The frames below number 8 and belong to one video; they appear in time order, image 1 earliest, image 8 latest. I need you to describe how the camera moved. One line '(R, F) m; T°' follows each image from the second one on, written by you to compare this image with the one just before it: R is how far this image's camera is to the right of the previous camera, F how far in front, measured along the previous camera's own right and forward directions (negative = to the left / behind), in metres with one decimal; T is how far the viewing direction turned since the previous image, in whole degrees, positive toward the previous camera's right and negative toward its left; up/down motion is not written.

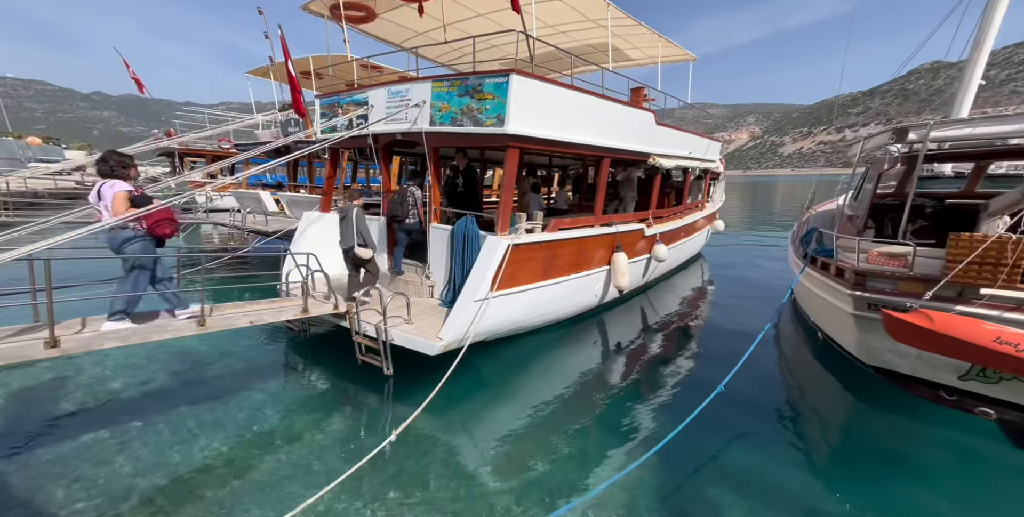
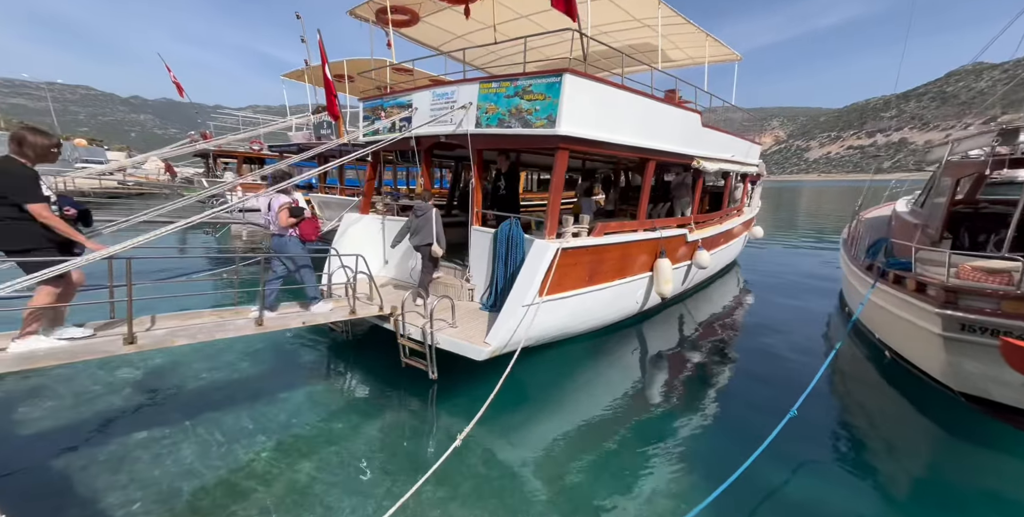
(-0.4, +0.1) m; -3°
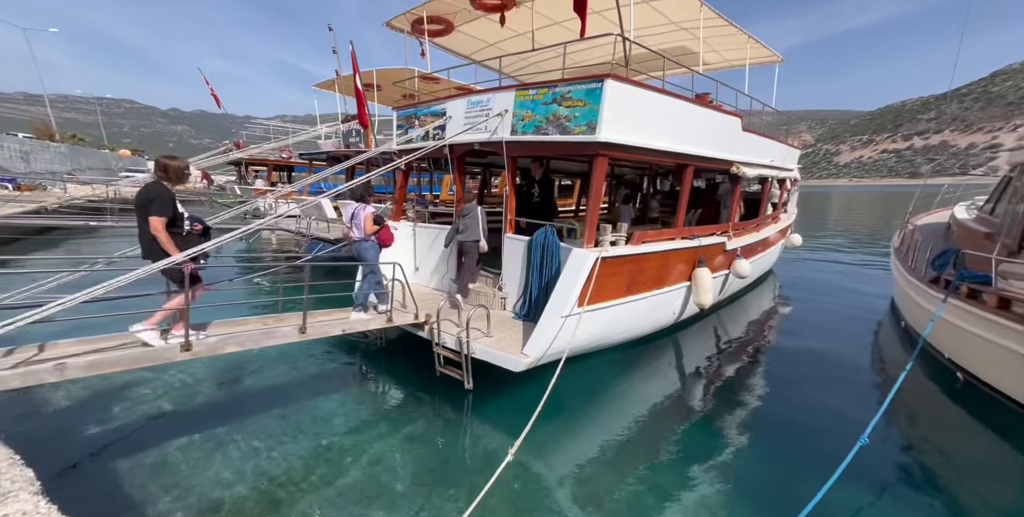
(-0.2, +0.1) m; -3°
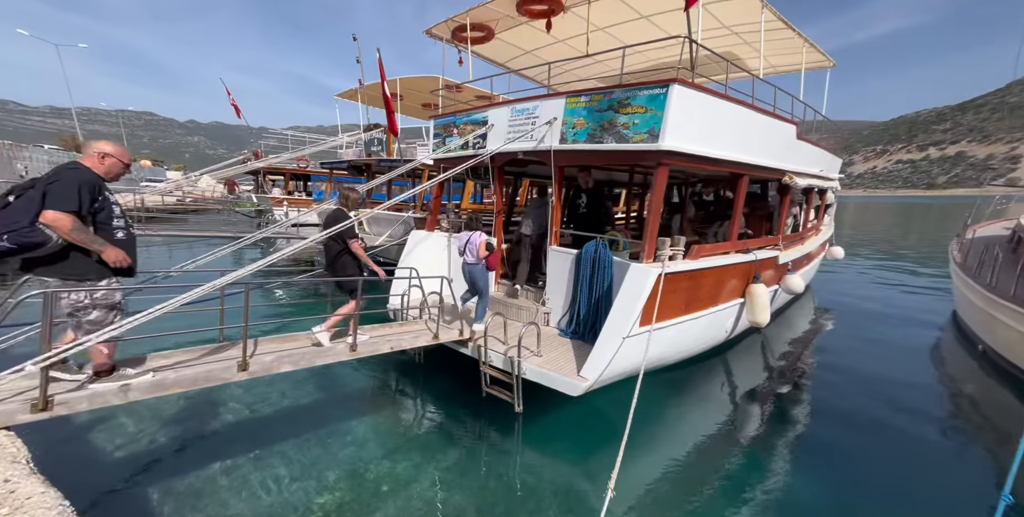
(-0.5, +0.3) m; -1°
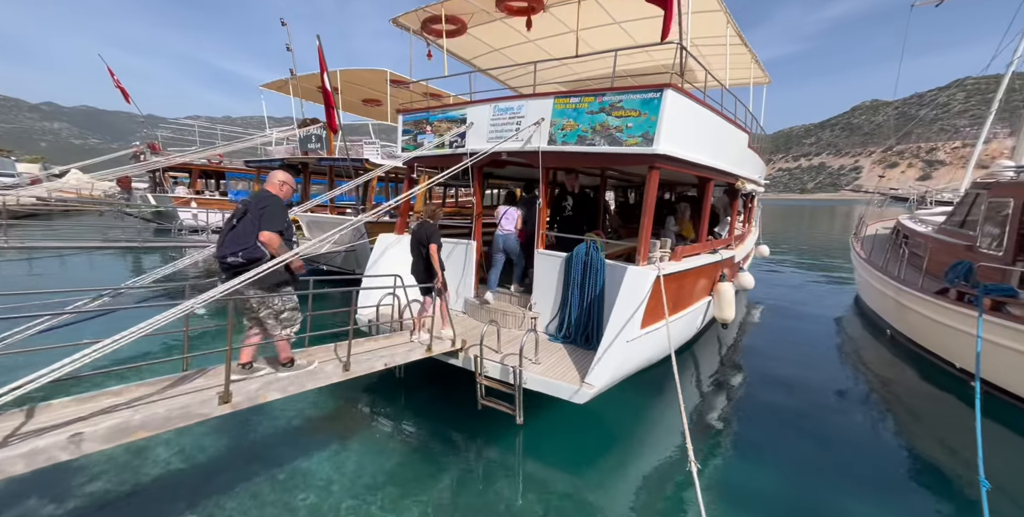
(-0.9, +0.3) m; +10°
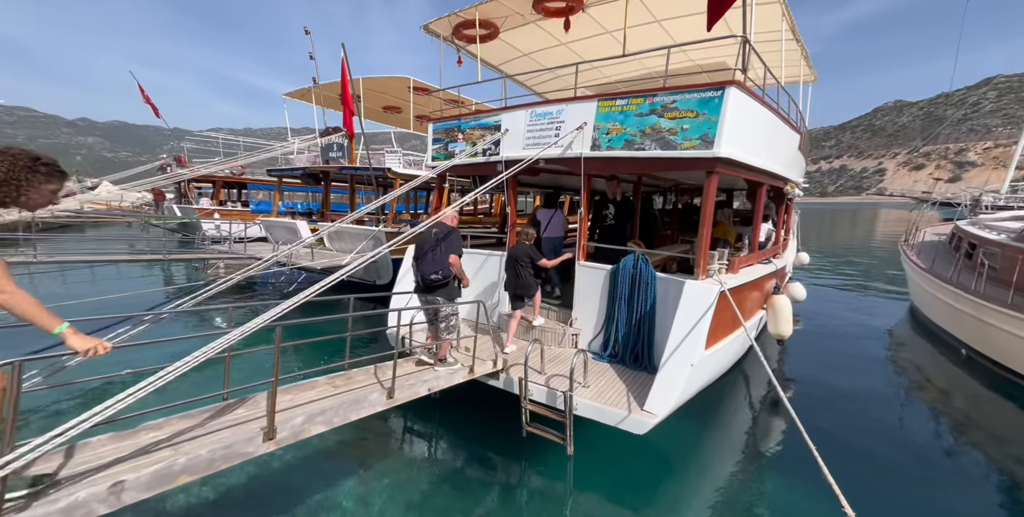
(-0.4, +0.4) m; -2°
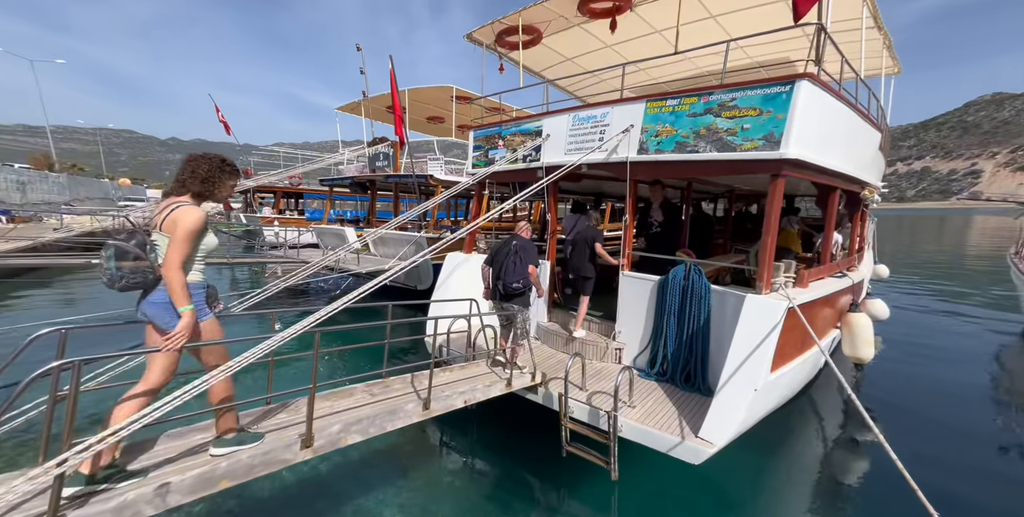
(+0.1, +0.3) m; -6°
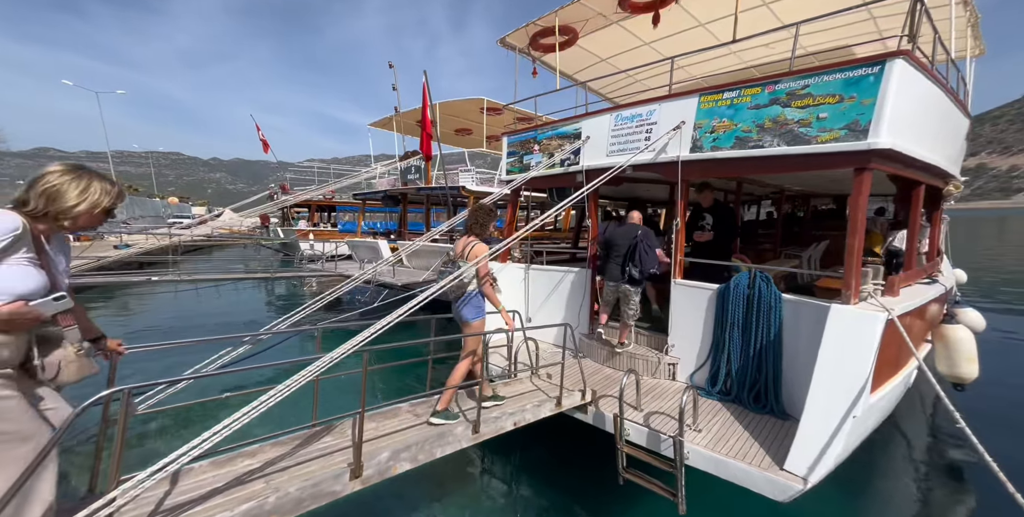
(-0.2, +0.3) m; -4°
